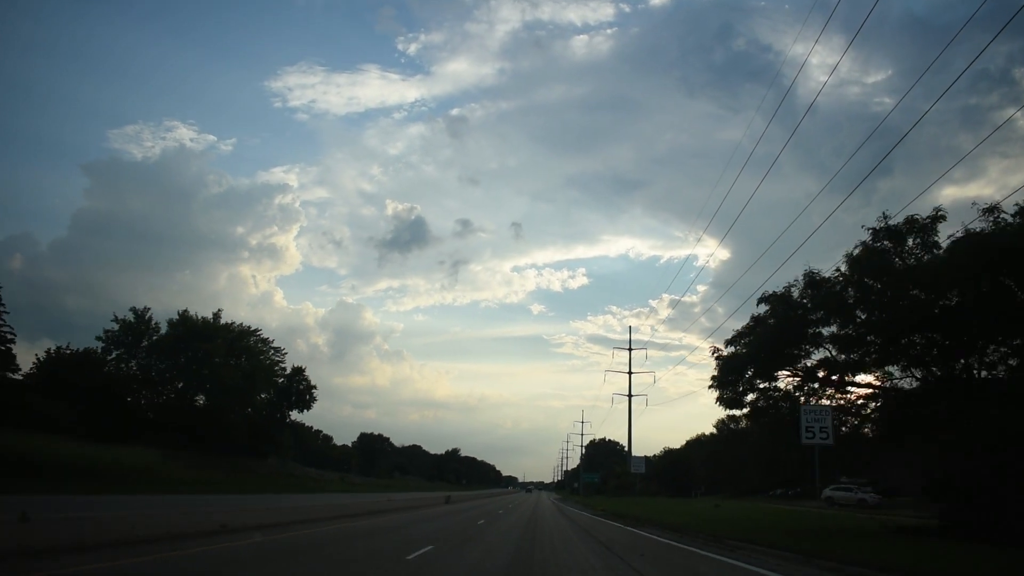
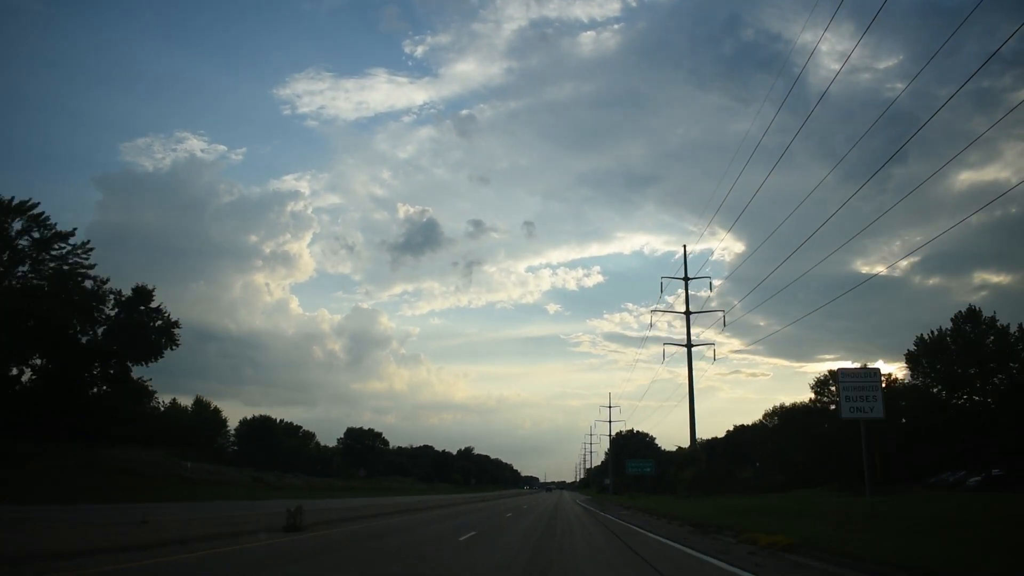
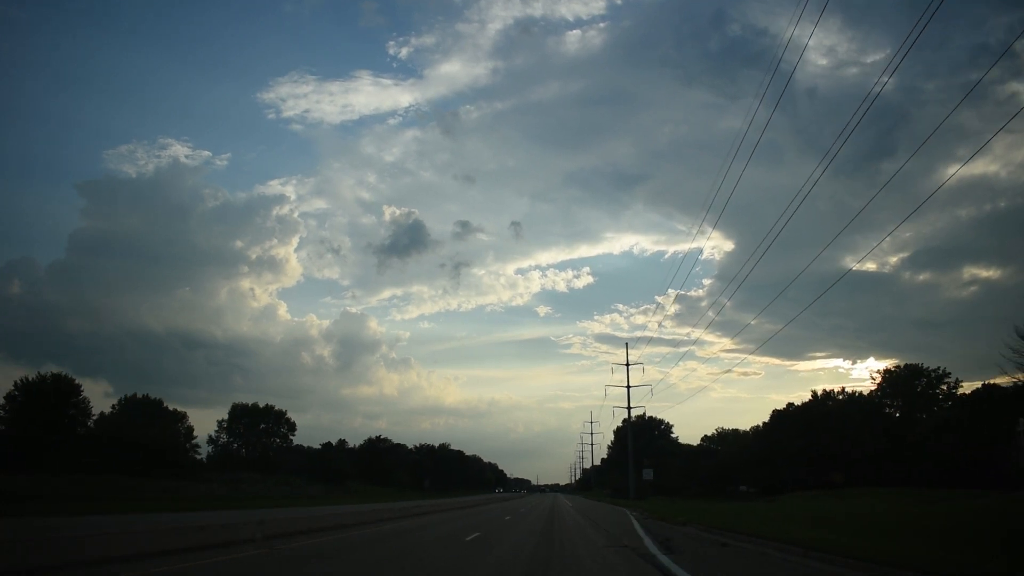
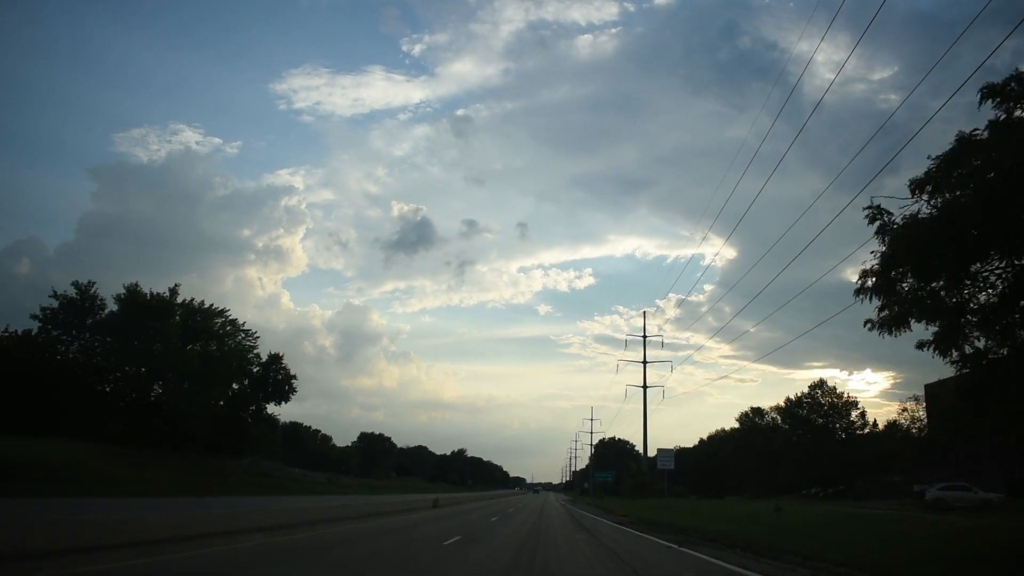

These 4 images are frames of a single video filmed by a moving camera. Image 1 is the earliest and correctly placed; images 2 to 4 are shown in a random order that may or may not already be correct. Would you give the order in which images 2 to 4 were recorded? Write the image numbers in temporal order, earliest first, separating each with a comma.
4, 2, 3
